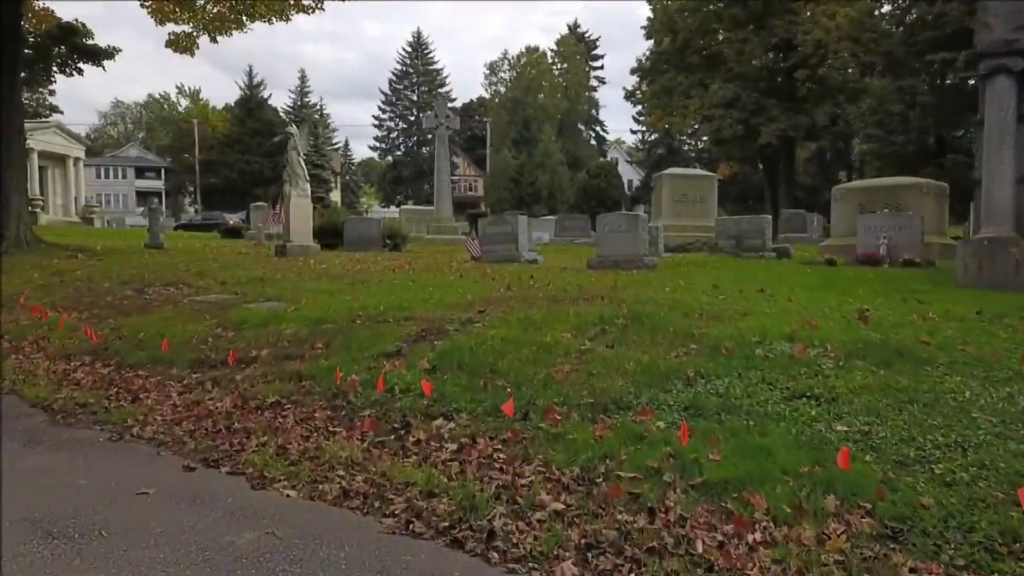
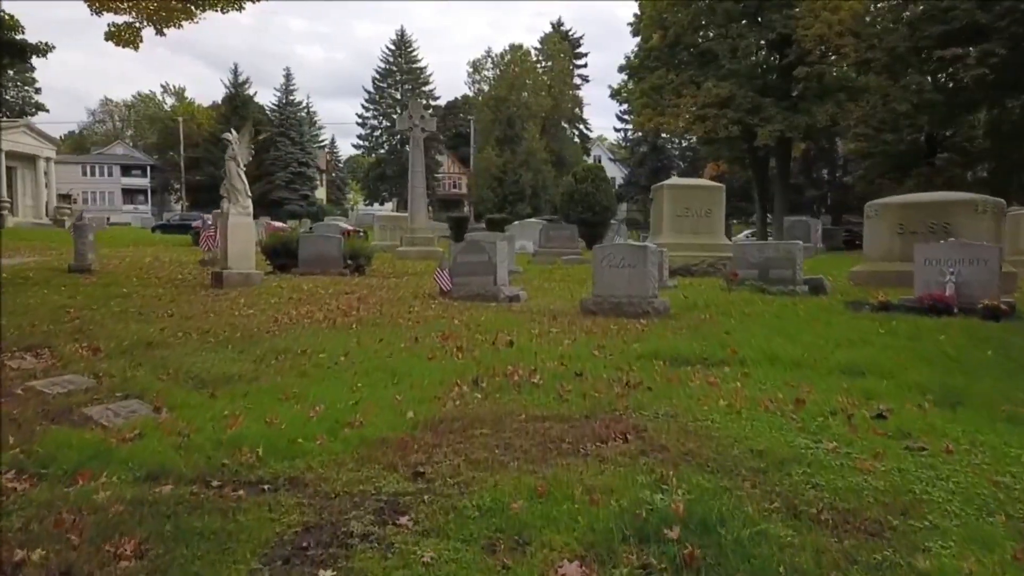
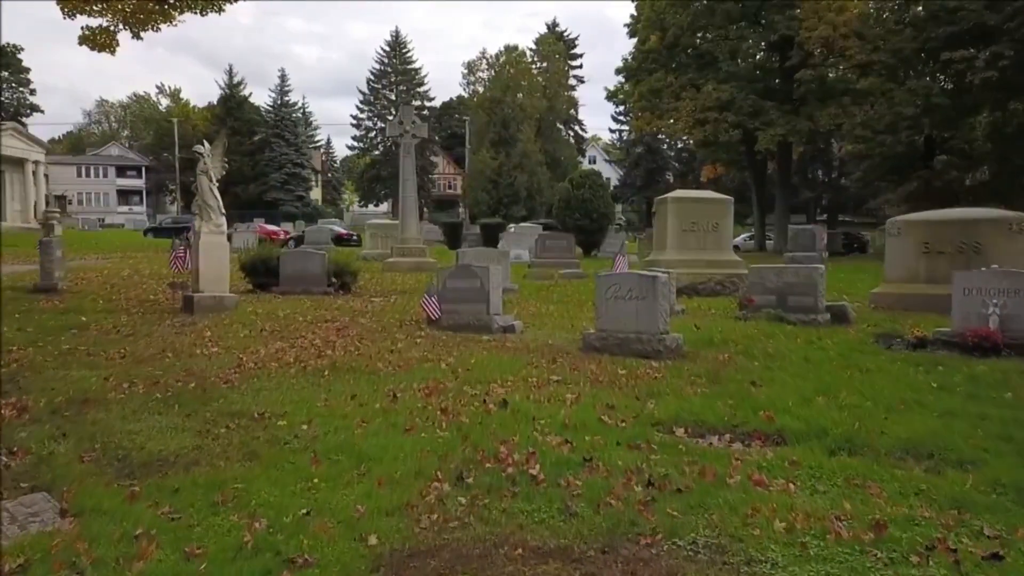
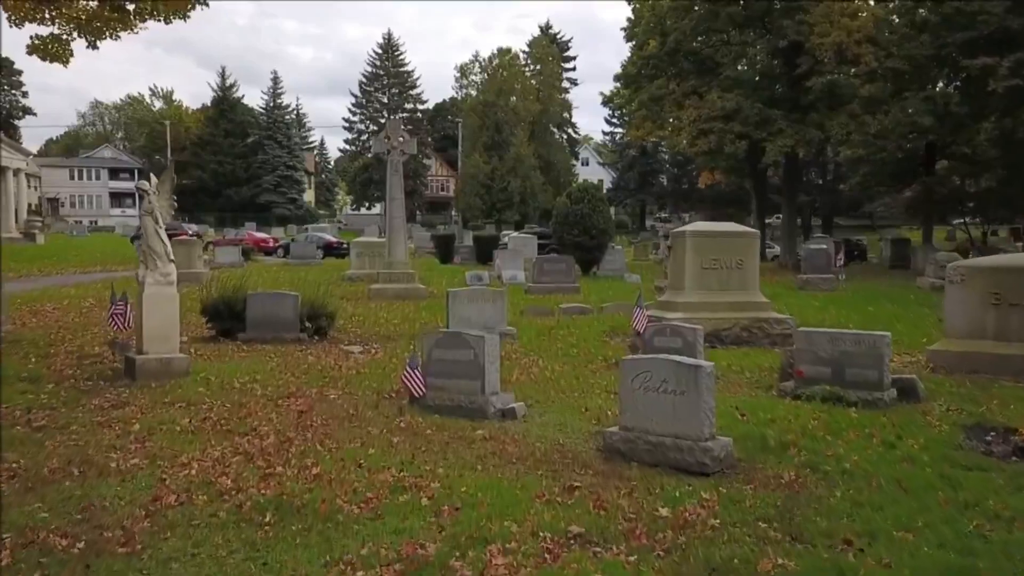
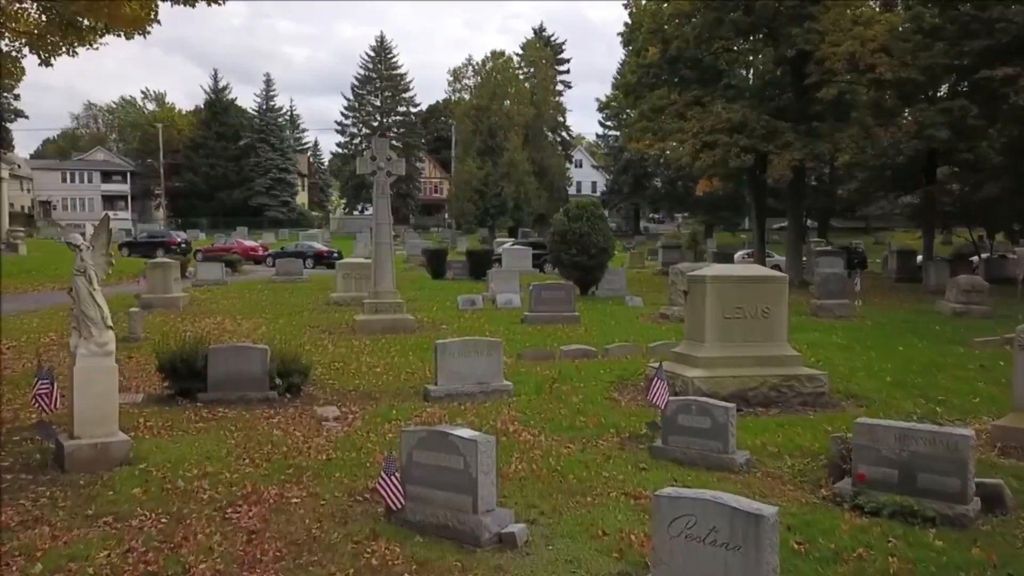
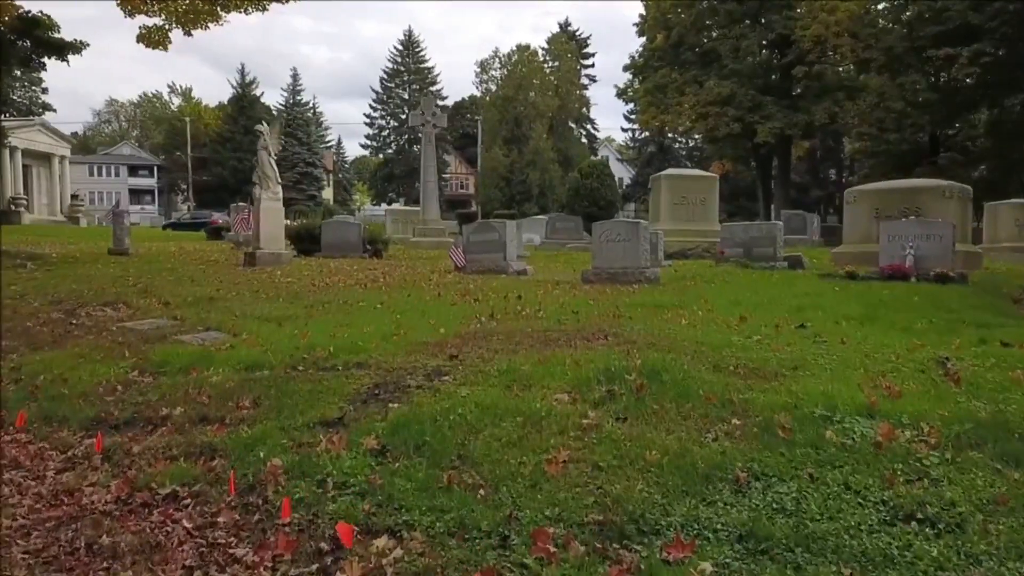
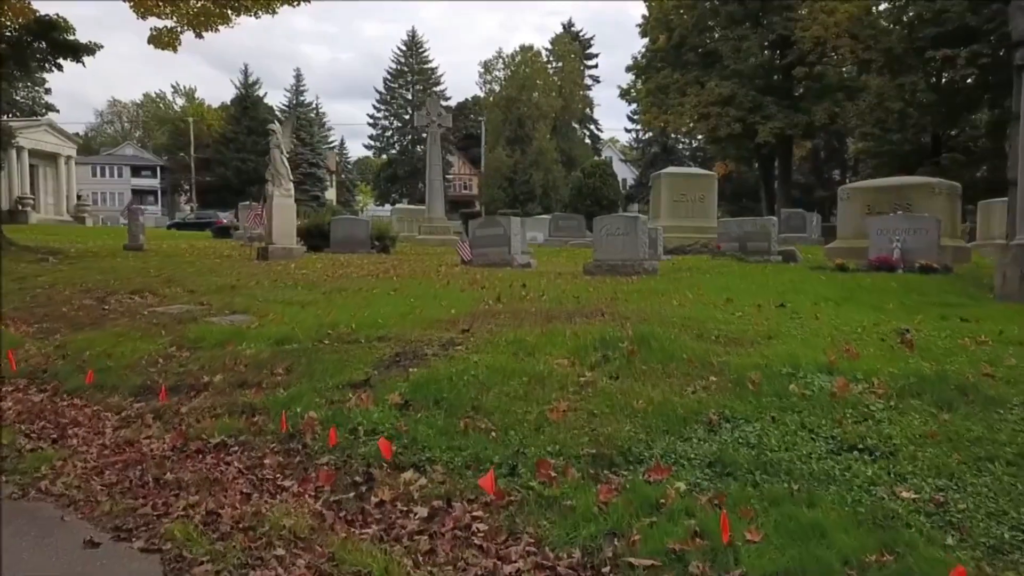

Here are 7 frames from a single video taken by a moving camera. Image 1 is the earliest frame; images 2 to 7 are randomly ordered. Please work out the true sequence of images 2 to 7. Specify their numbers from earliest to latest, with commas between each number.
7, 6, 2, 3, 4, 5
